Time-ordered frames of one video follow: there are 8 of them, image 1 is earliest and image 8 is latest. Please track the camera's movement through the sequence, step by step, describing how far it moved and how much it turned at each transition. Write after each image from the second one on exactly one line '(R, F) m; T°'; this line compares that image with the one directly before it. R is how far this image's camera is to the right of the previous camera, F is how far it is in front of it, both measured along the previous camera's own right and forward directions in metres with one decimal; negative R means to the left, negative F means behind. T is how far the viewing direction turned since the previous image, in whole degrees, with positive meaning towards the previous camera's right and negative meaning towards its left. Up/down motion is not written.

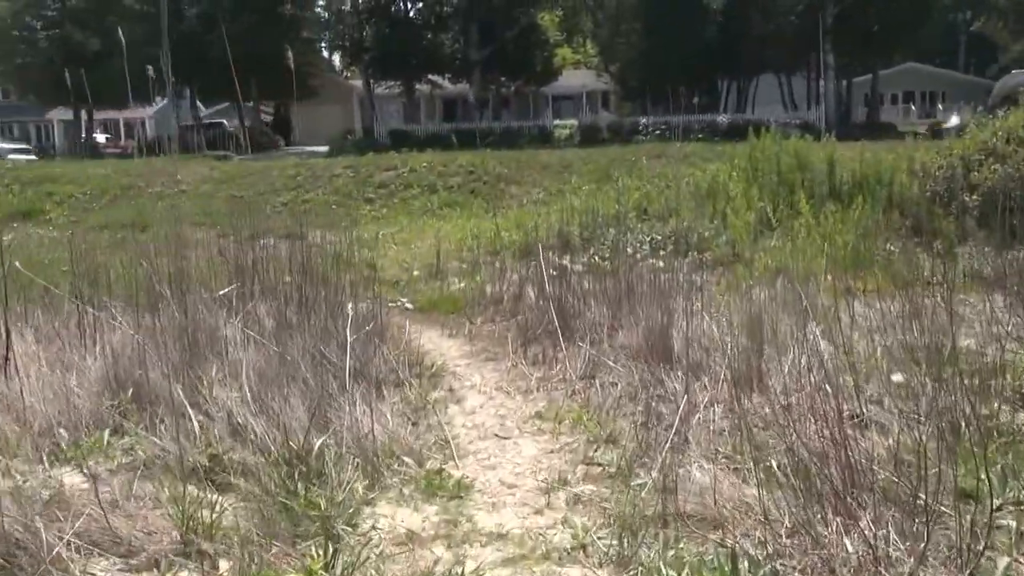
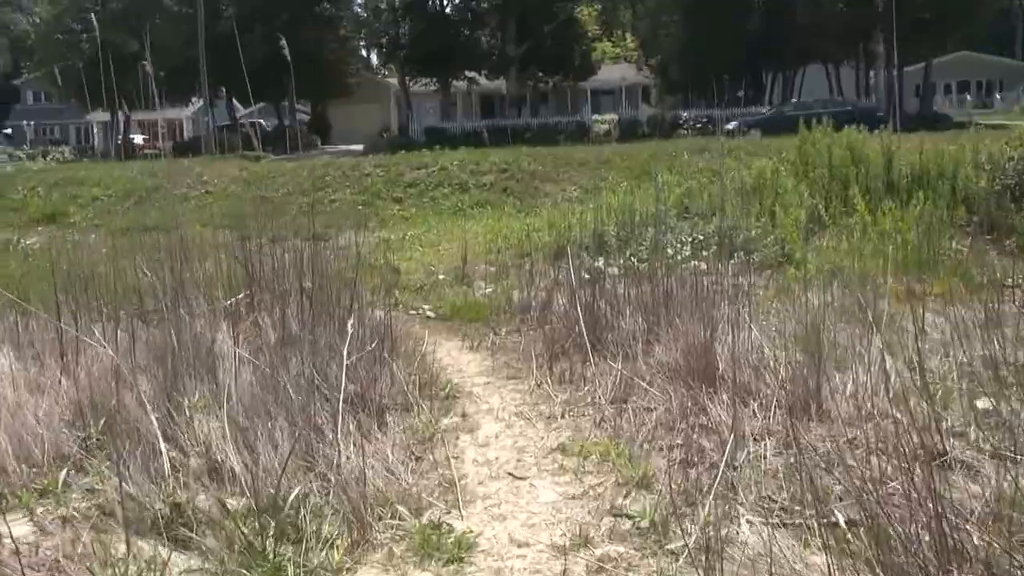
(+0.1, +0.5) m; -2°
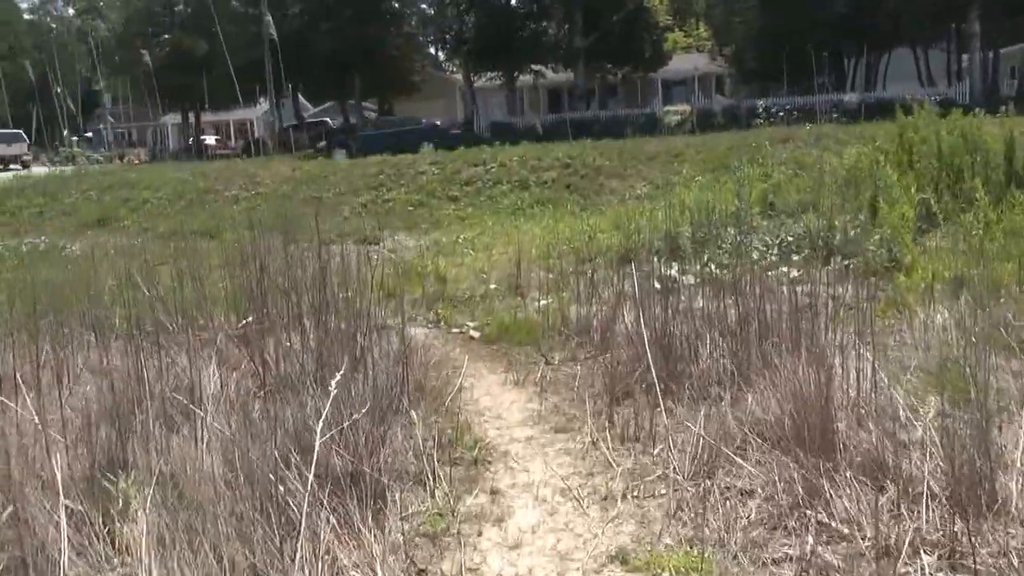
(+0.1, +0.9) m; -4°
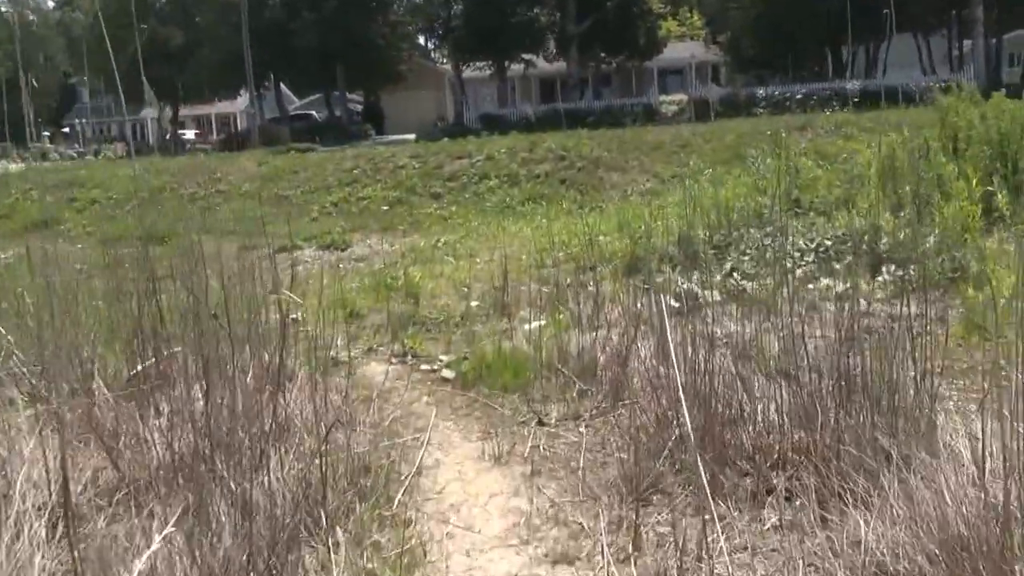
(0.0, +1.2) m; 0°
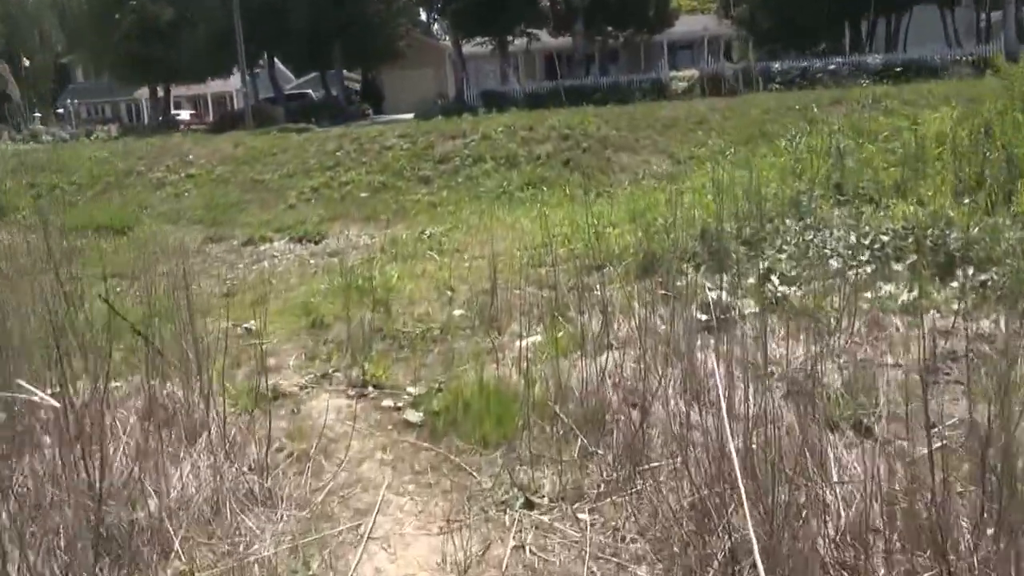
(+0.1, +0.9) m; 0°
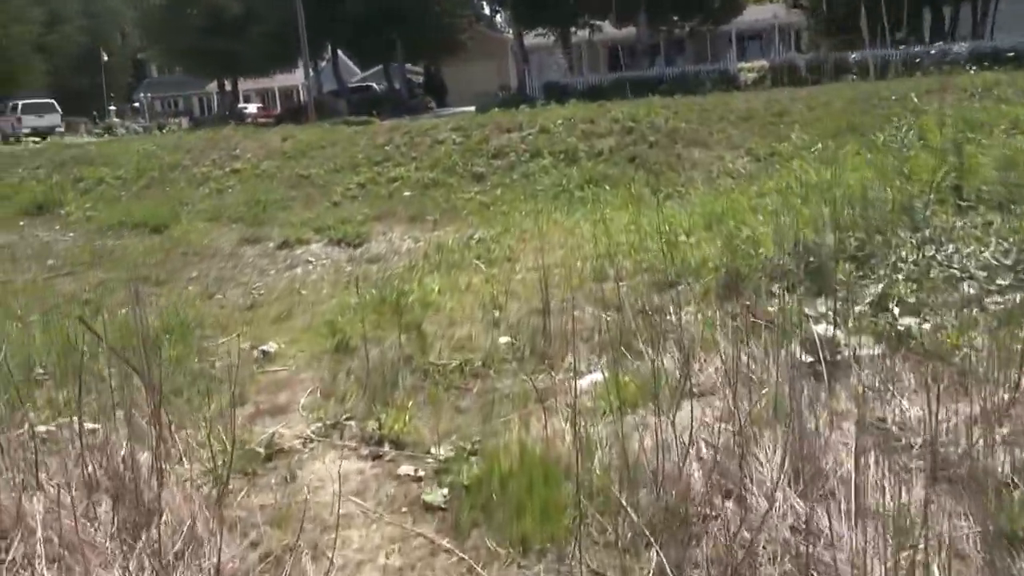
(0.0, +0.8) m; -4°
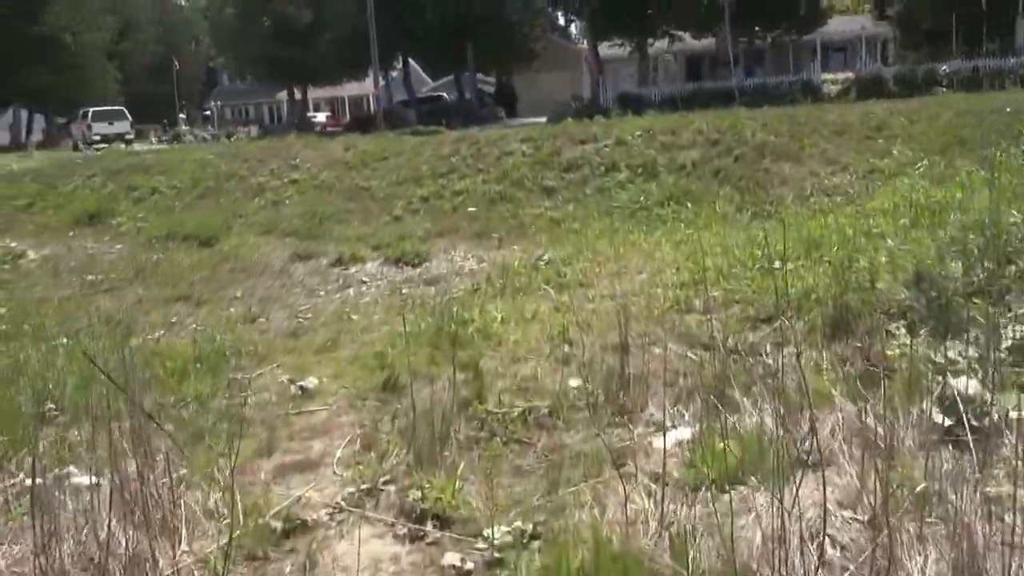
(0.0, +0.5) m; -4°
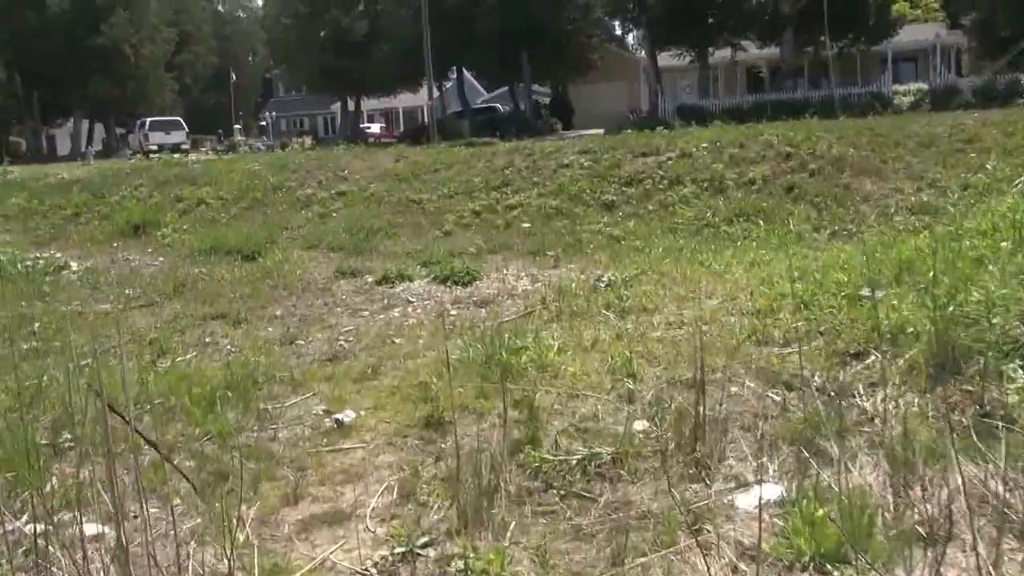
(0.0, +0.4) m; -3°
